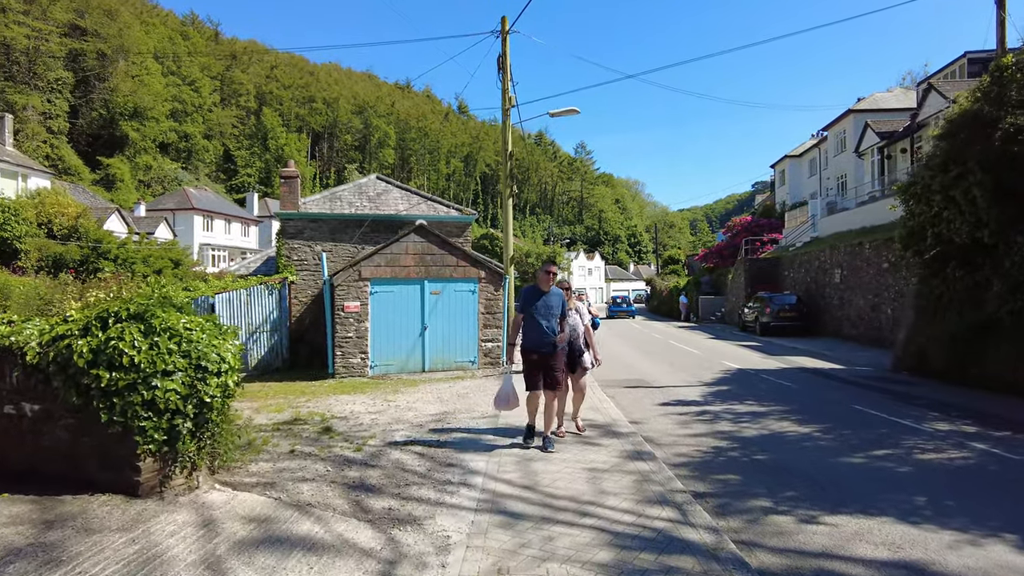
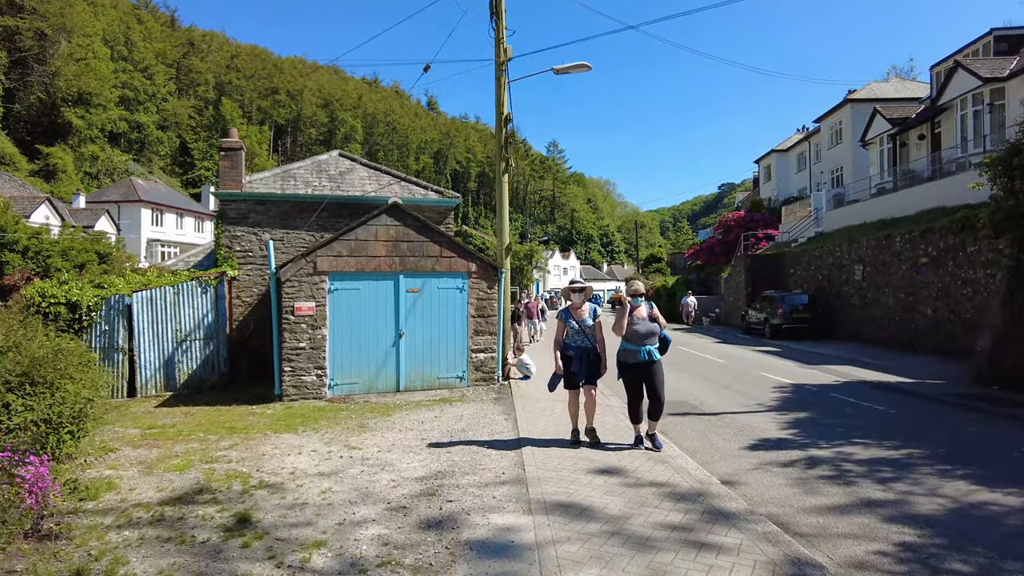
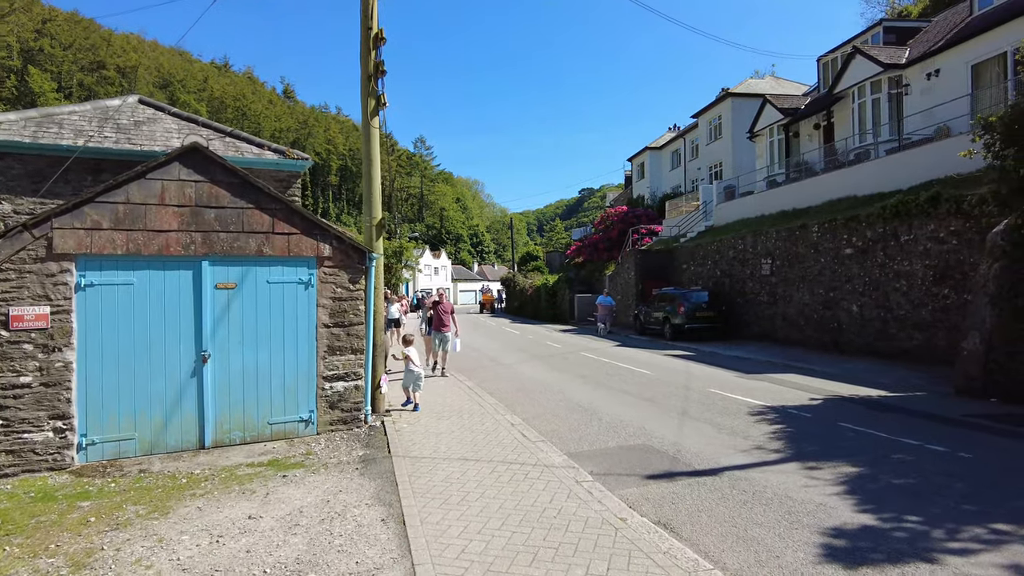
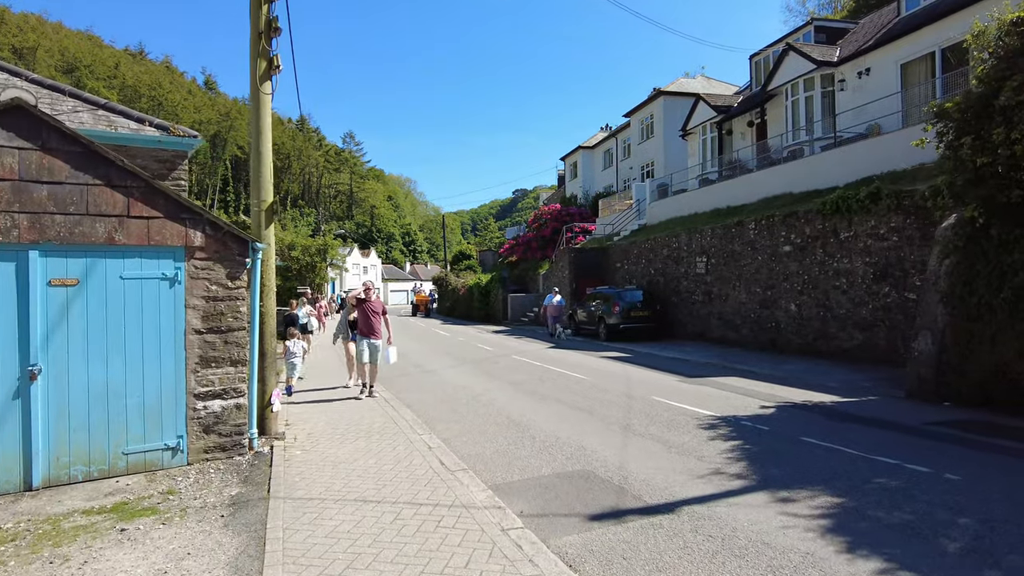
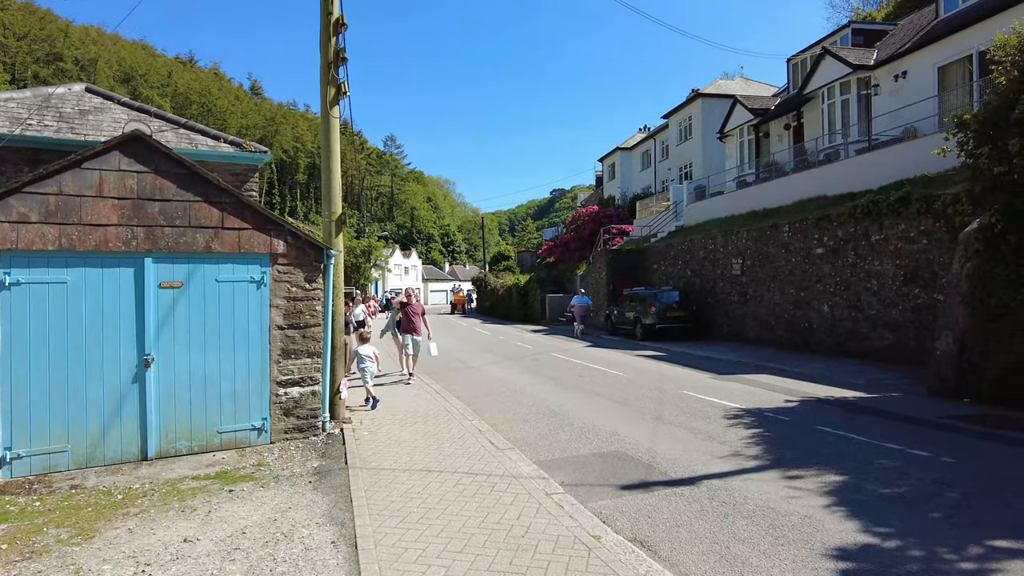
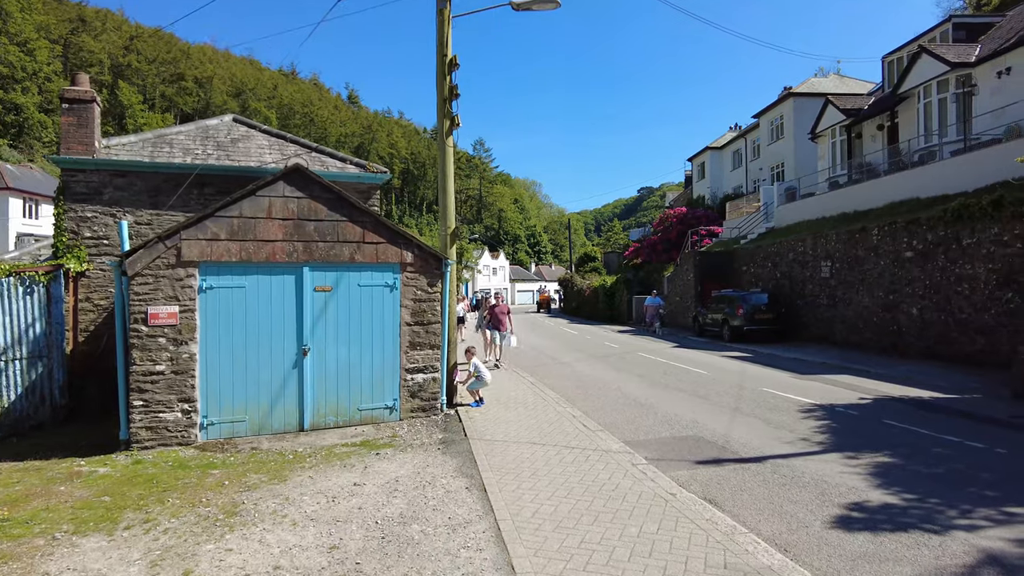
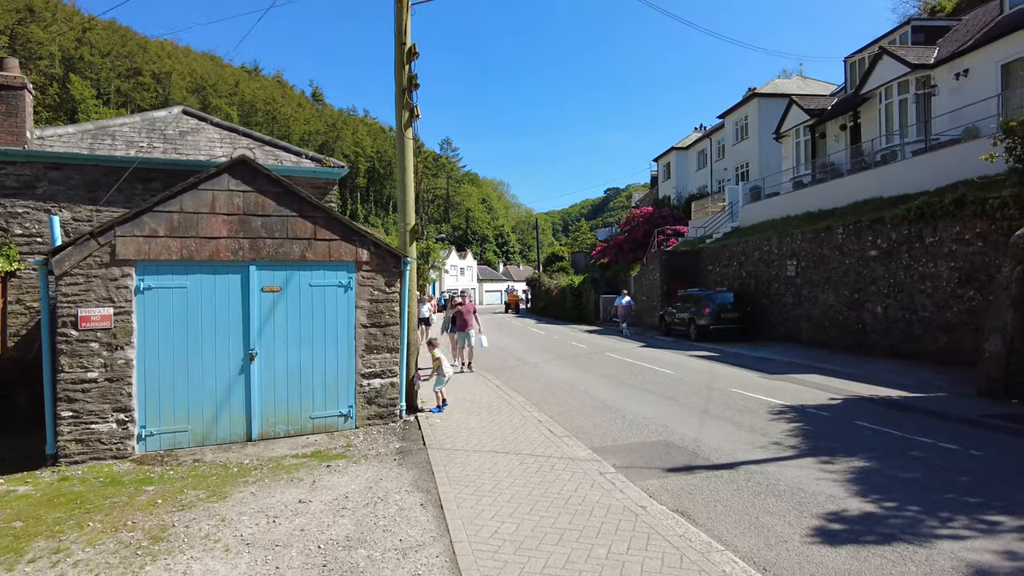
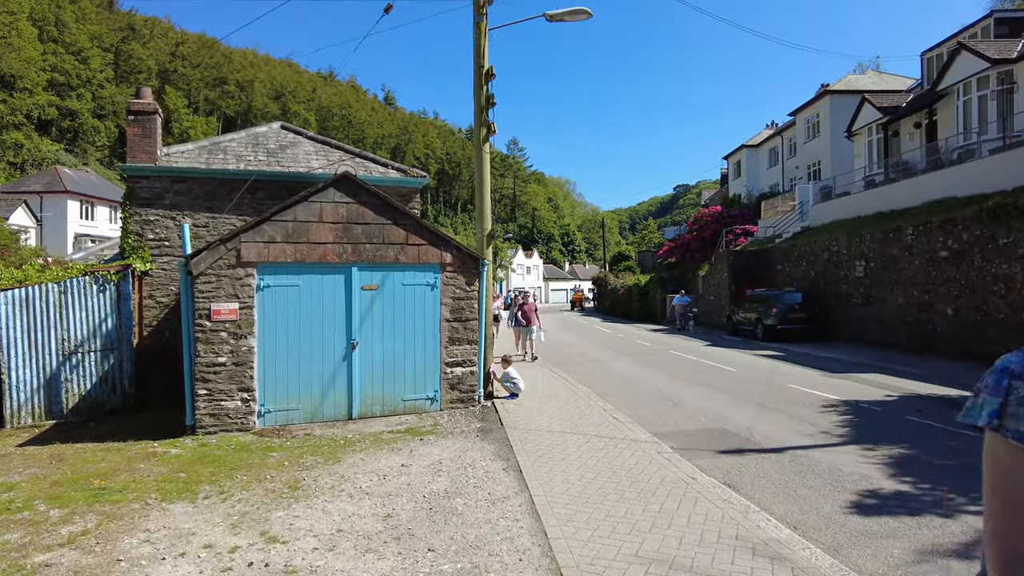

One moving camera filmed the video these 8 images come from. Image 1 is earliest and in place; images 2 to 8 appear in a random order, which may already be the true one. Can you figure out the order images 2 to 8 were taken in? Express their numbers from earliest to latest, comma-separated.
2, 8, 6, 7, 3, 5, 4
